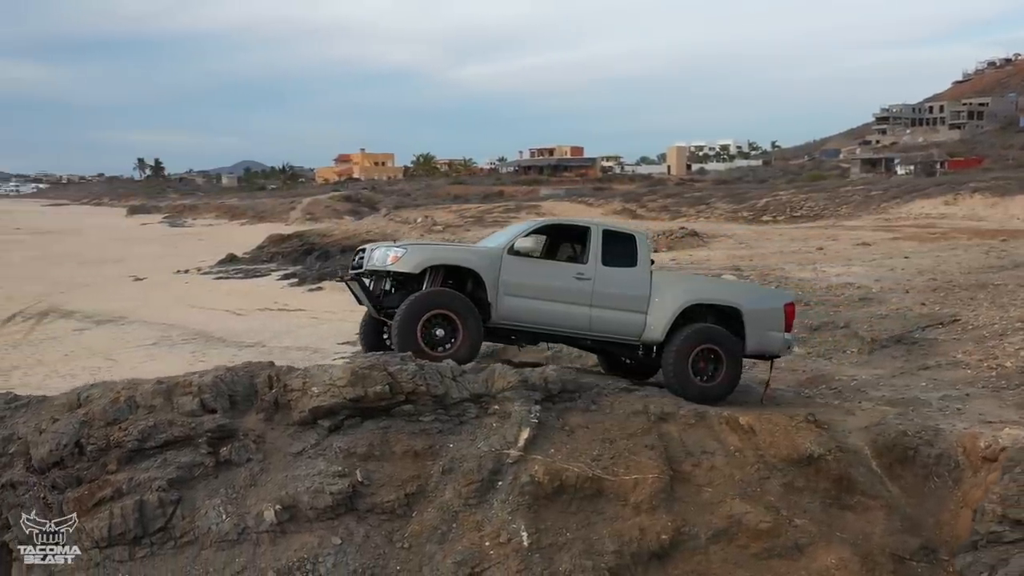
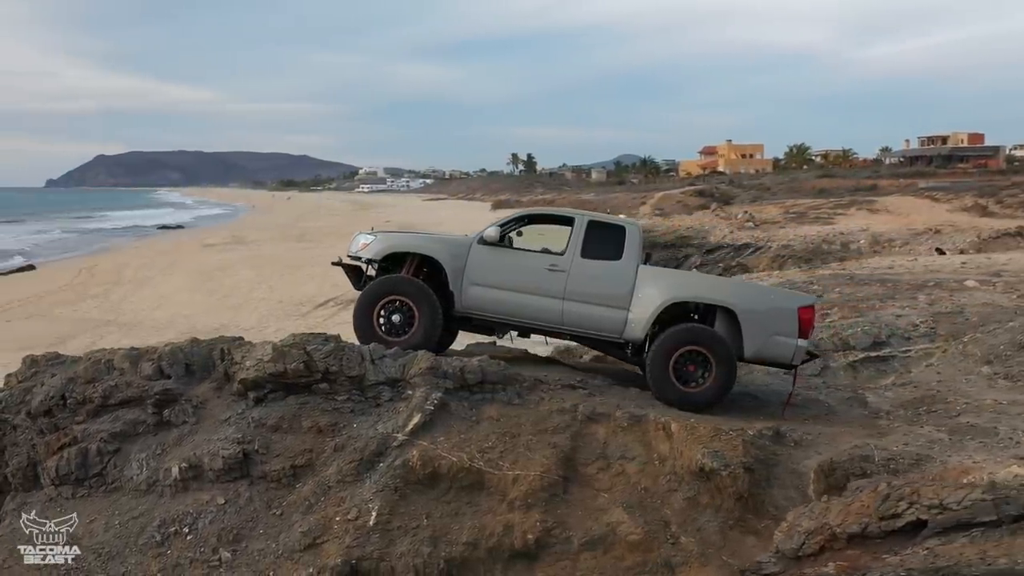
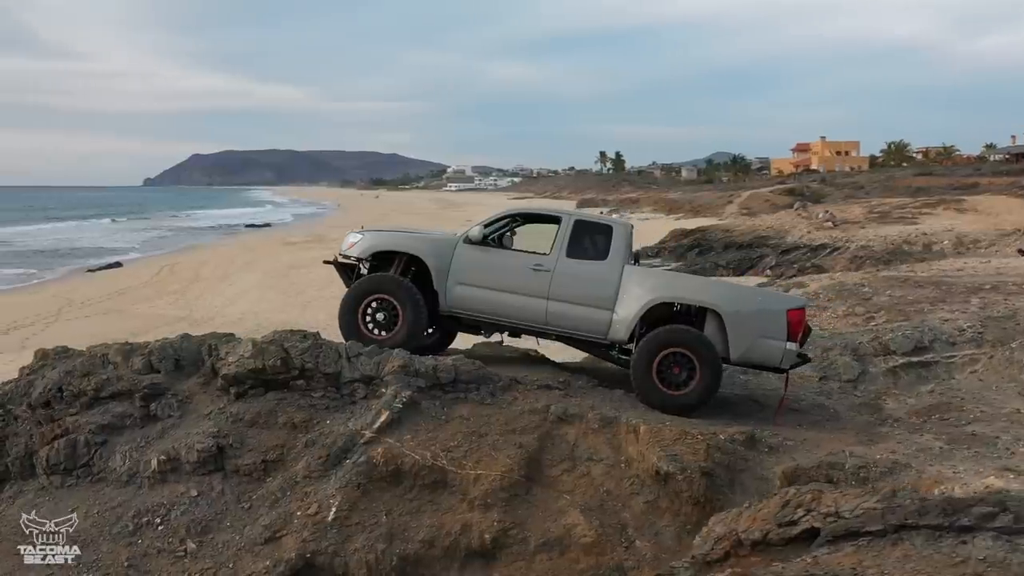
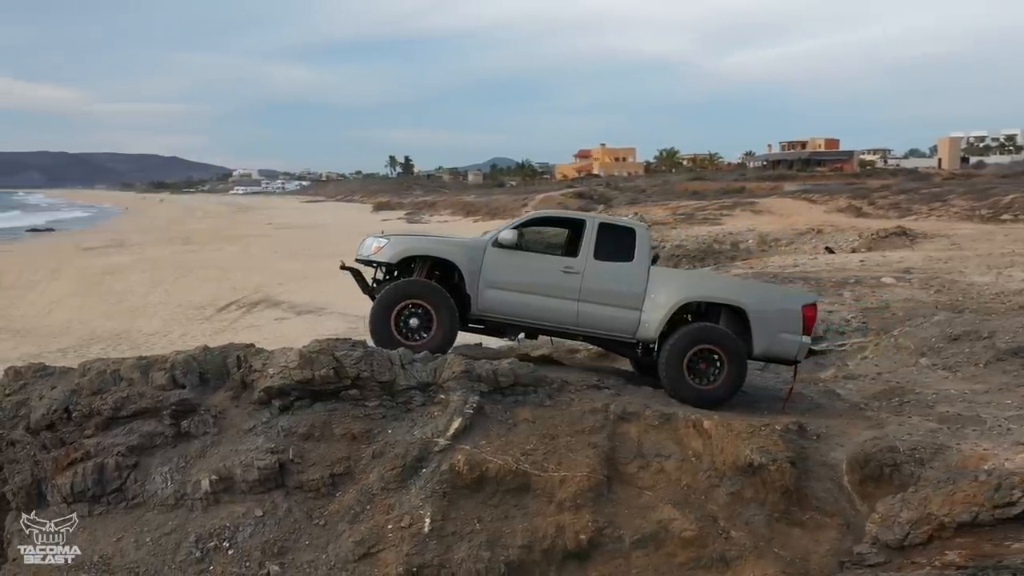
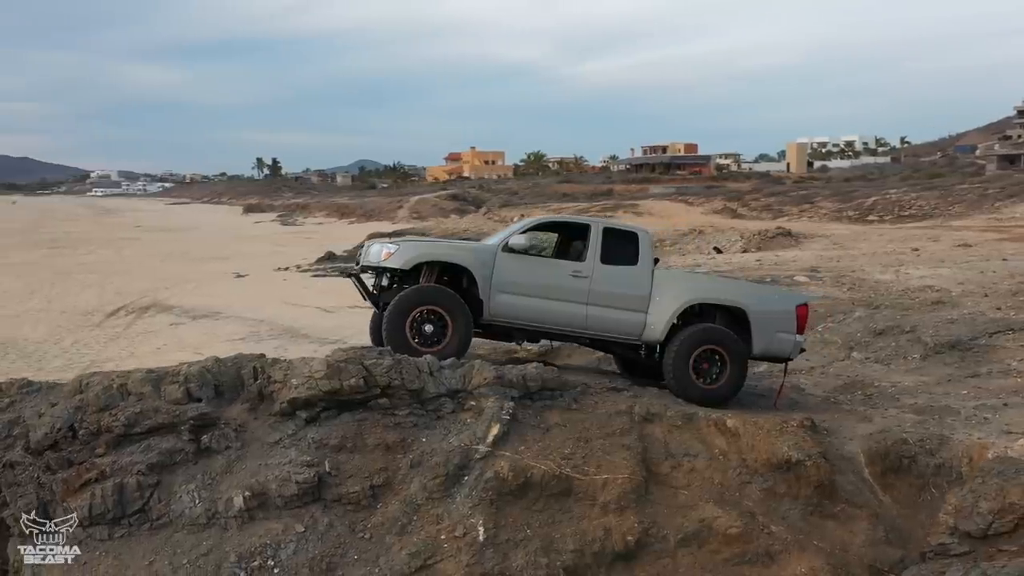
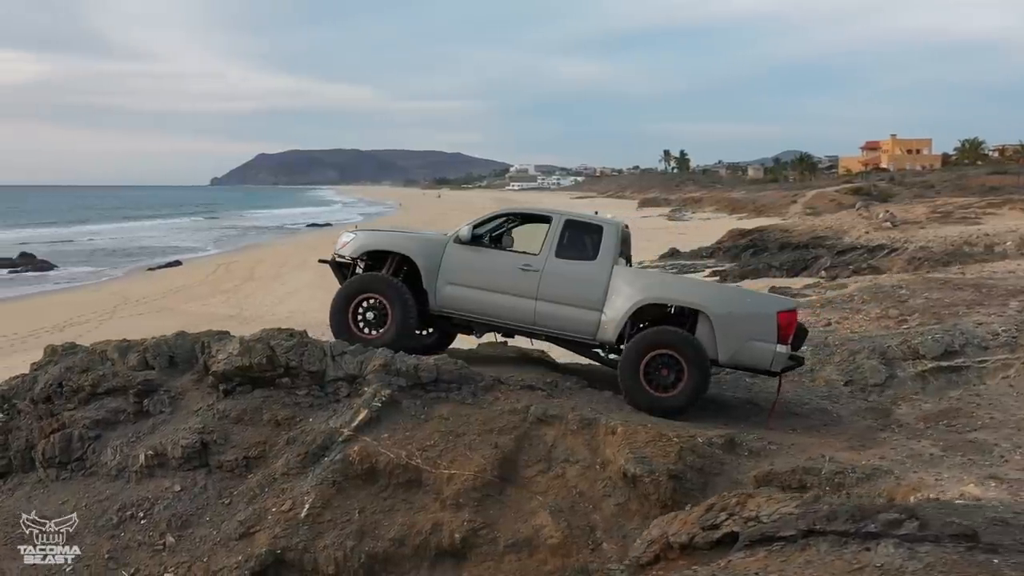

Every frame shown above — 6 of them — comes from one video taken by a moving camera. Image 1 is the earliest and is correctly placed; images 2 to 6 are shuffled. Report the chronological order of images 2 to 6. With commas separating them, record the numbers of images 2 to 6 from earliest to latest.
5, 4, 2, 3, 6
